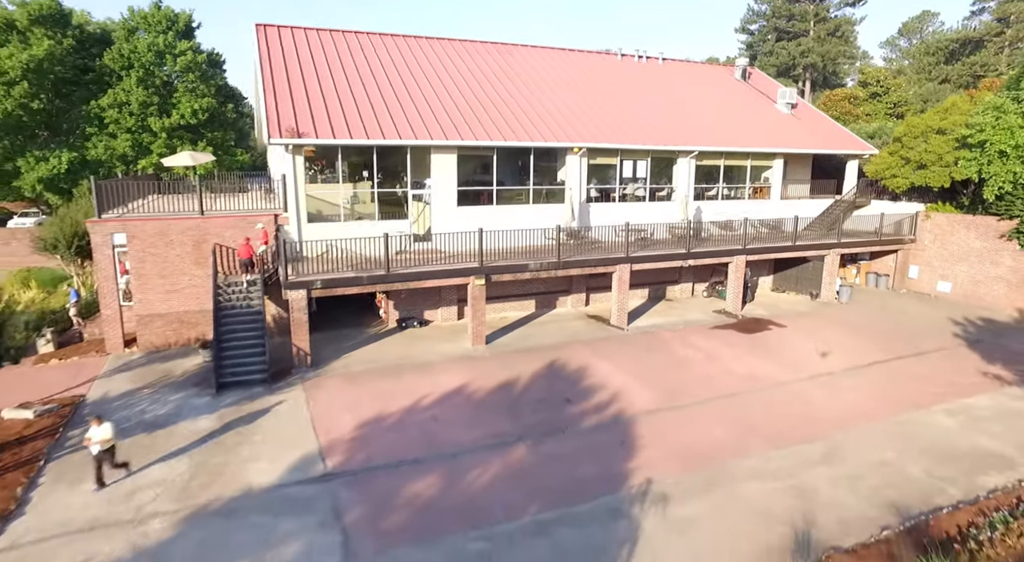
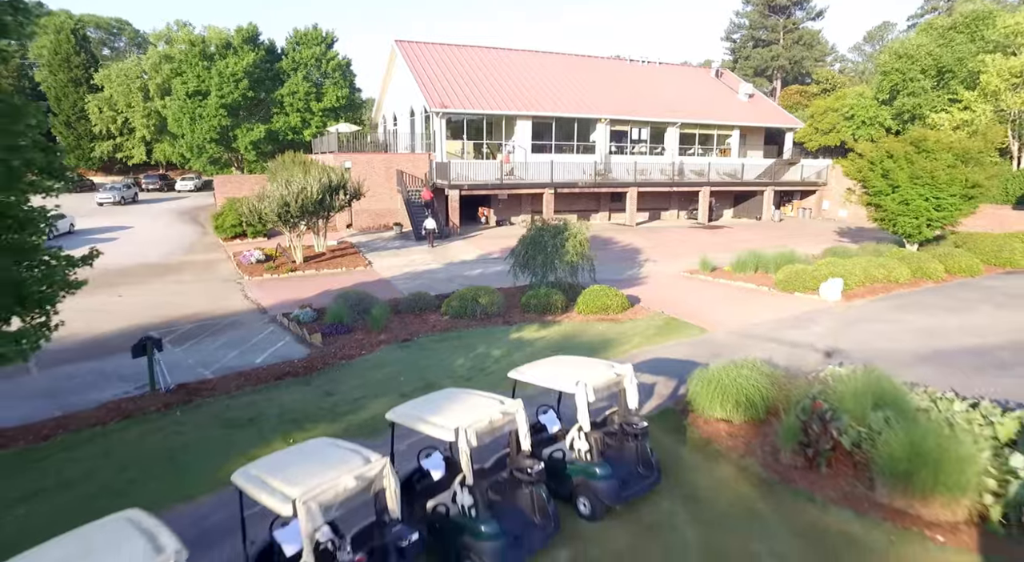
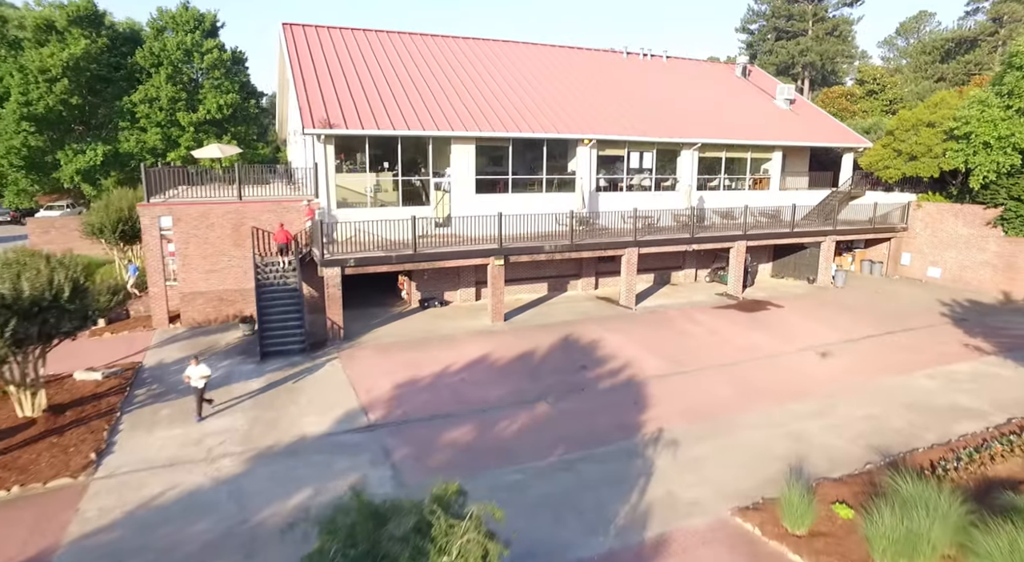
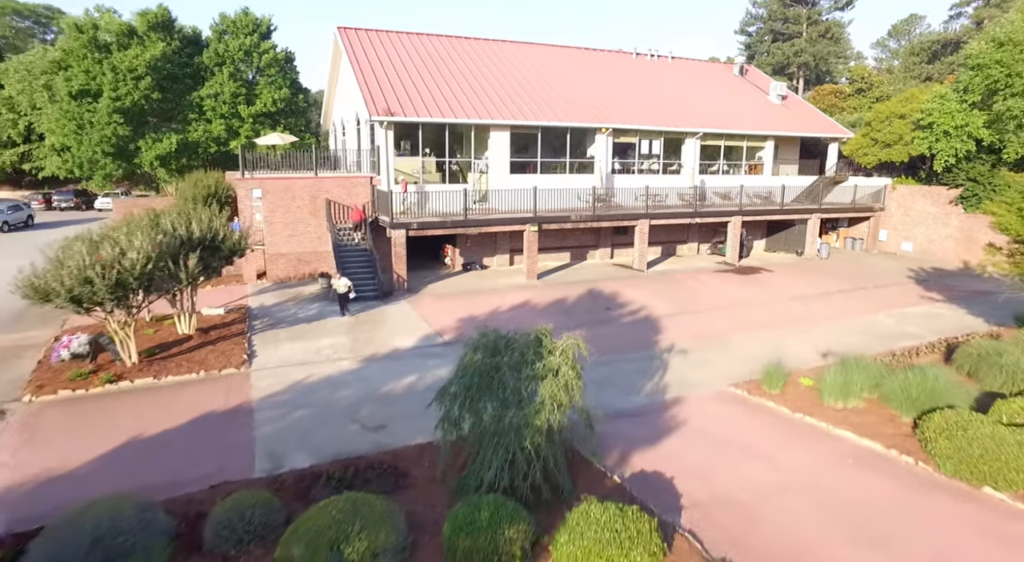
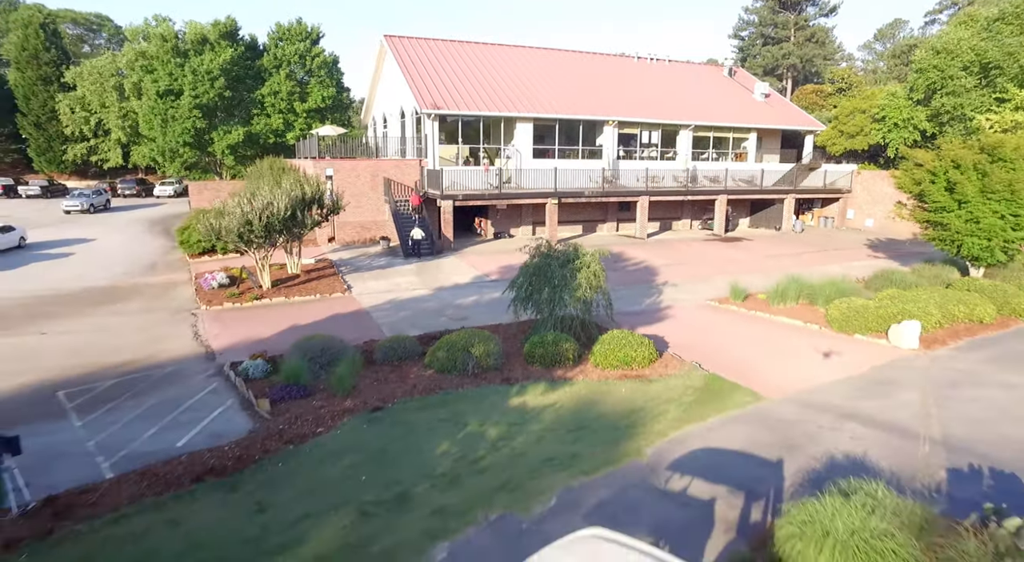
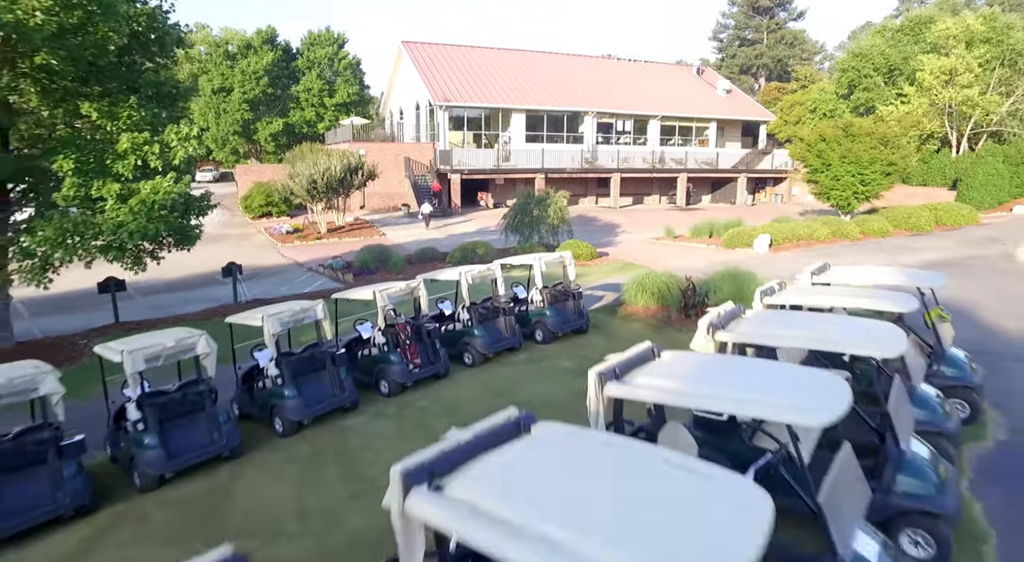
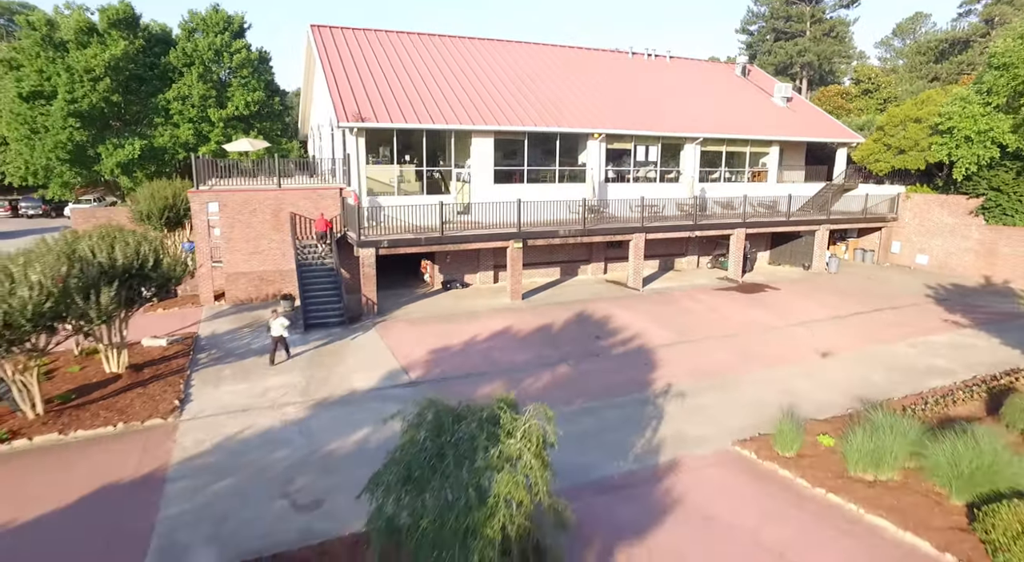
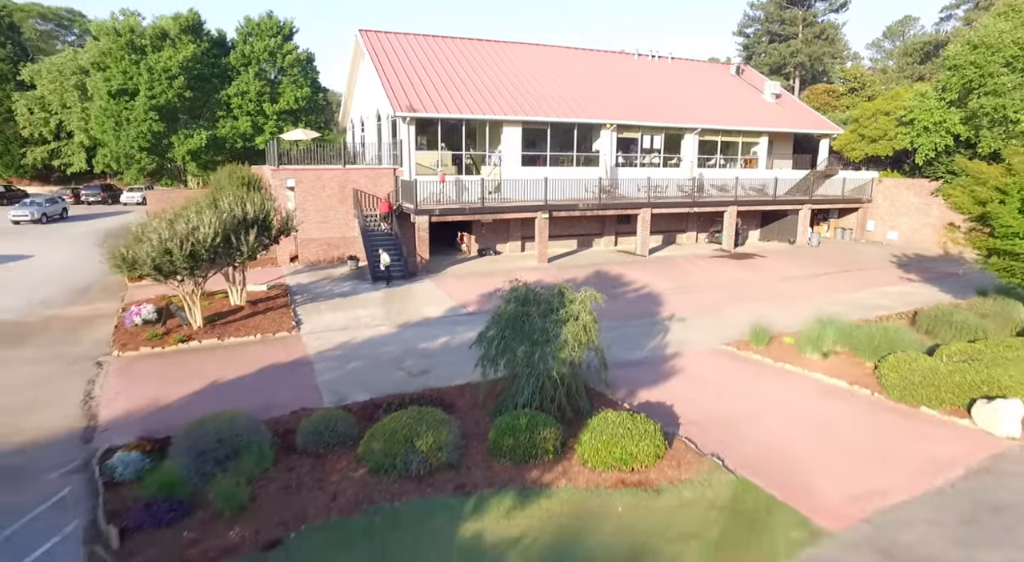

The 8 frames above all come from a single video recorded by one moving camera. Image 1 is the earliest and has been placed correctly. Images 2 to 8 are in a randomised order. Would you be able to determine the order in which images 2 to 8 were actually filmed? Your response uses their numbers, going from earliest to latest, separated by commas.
3, 7, 4, 8, 5, 2, 6
